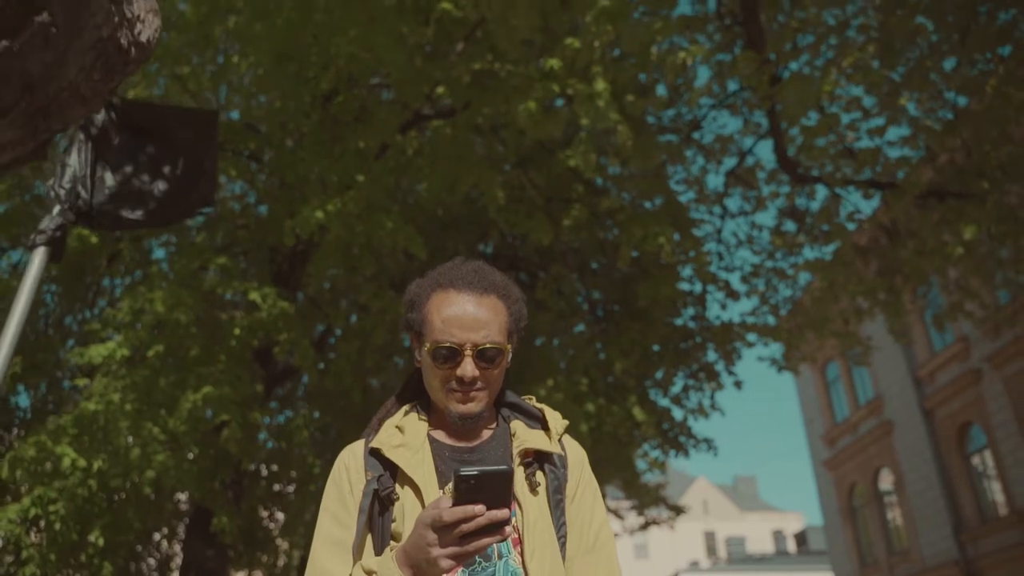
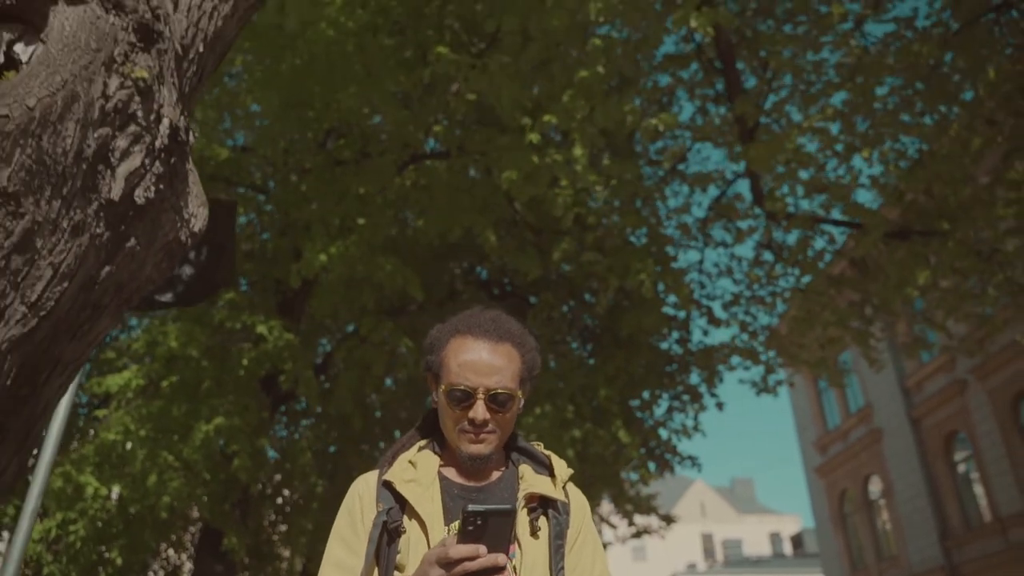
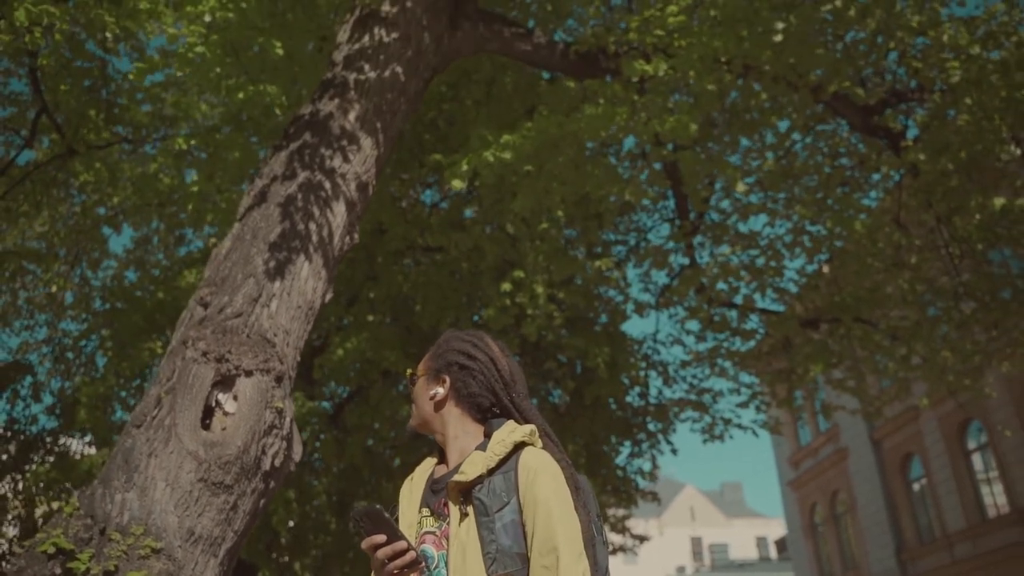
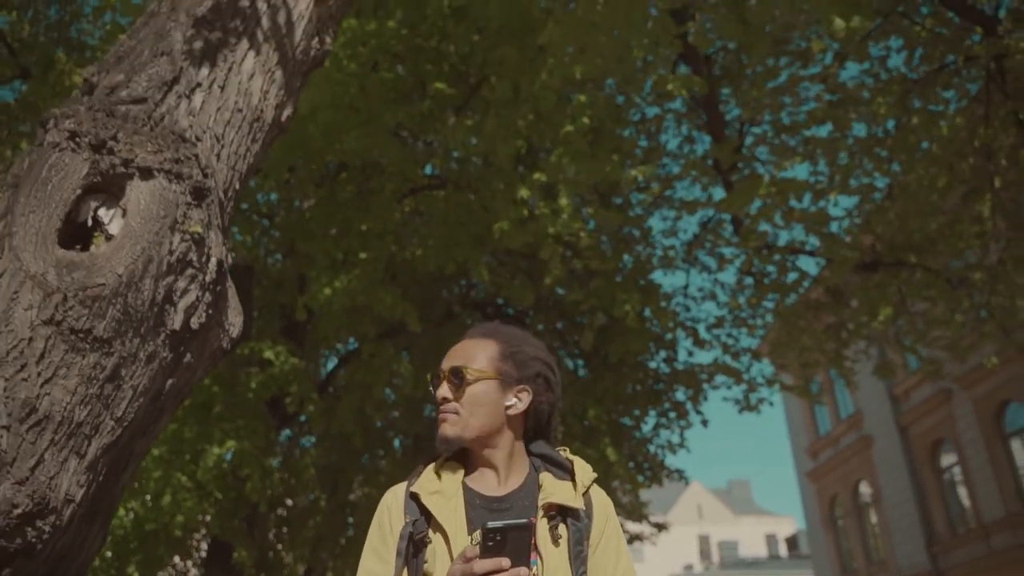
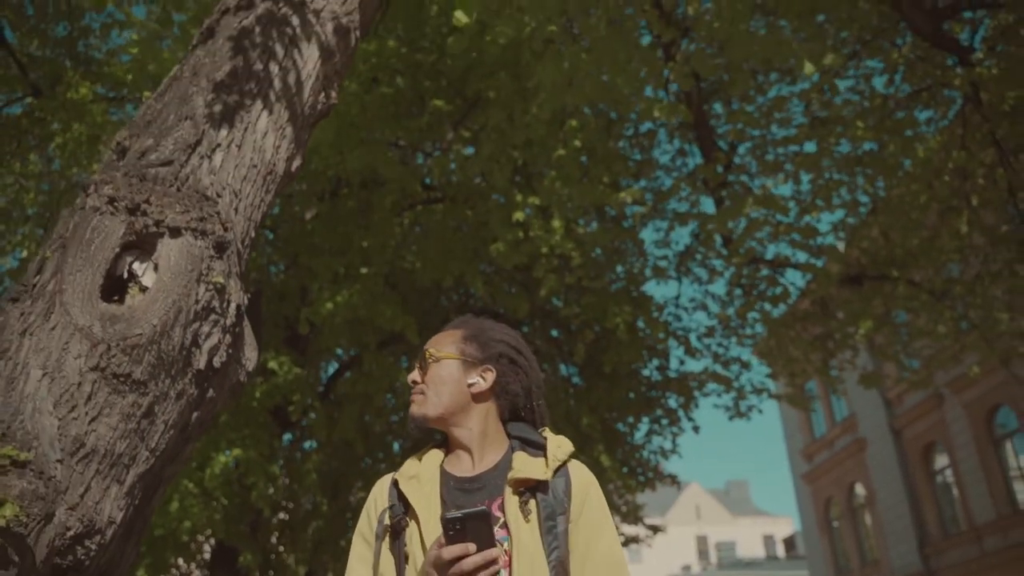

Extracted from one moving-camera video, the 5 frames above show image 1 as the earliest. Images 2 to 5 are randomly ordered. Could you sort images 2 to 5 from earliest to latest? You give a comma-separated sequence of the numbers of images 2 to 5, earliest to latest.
2, 4, 5, 3
